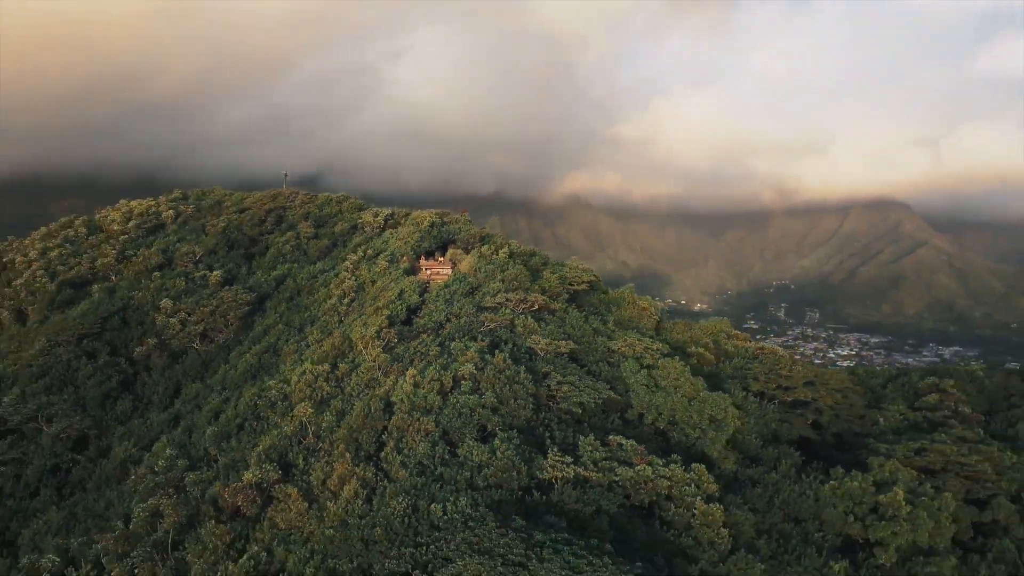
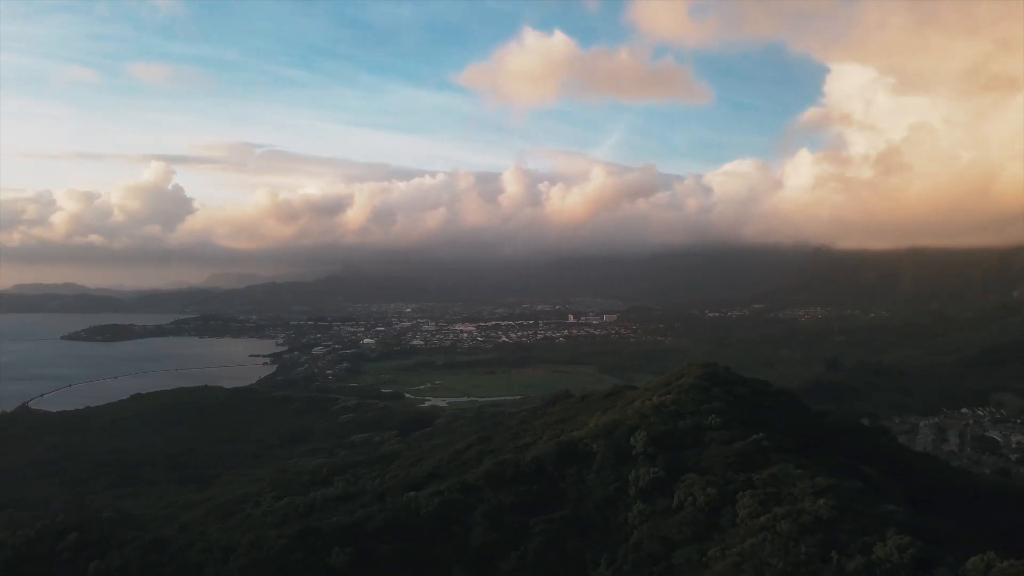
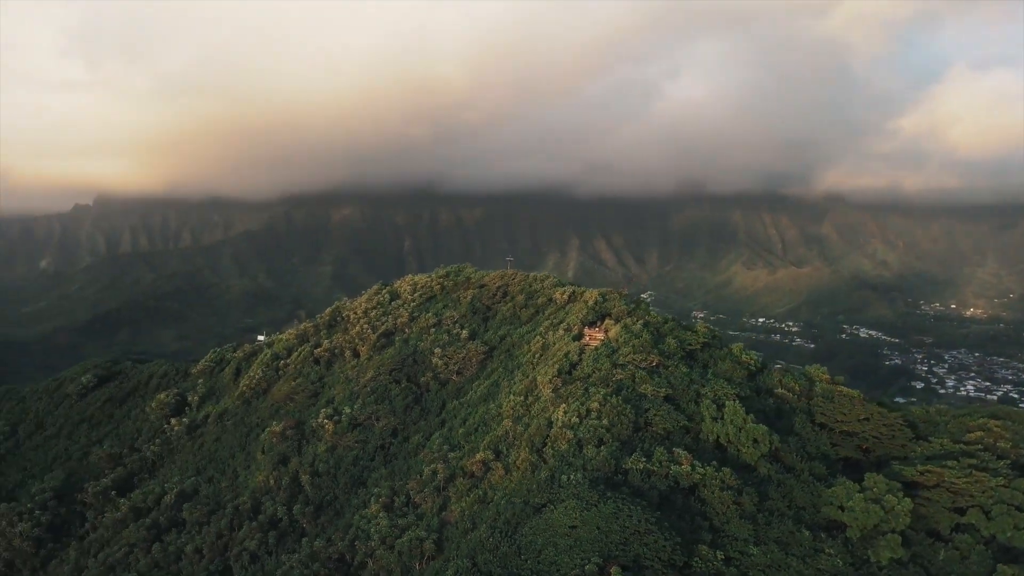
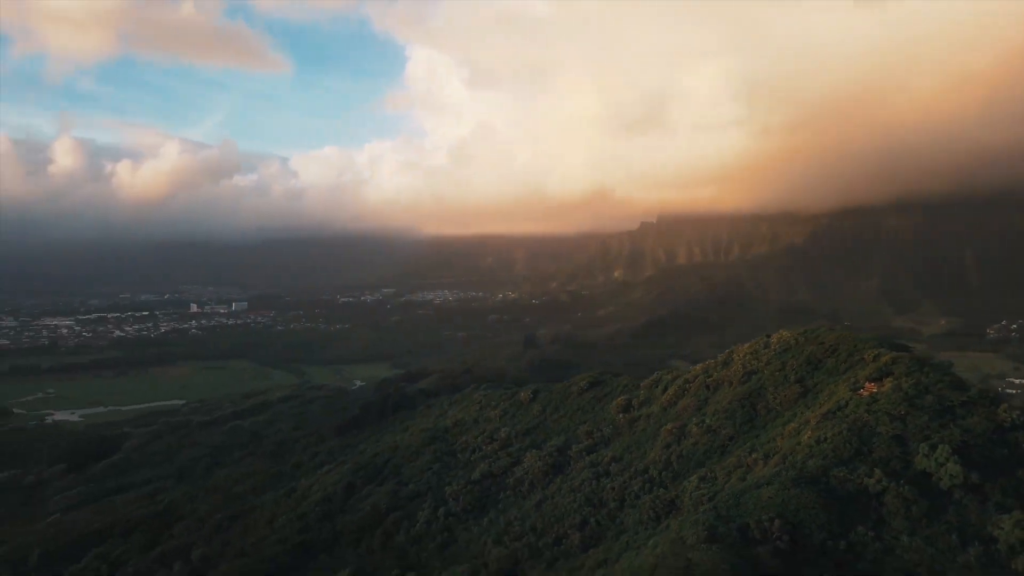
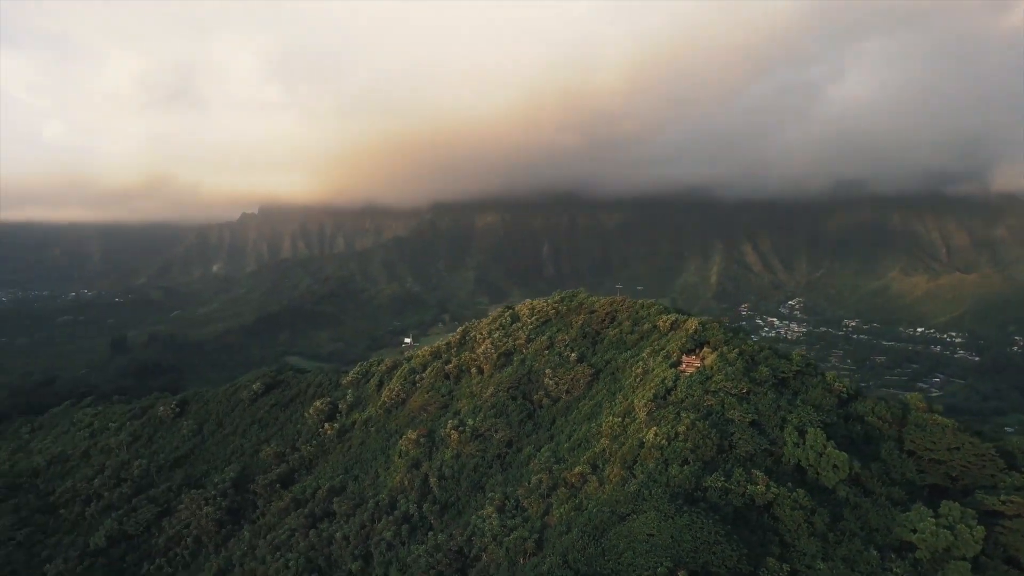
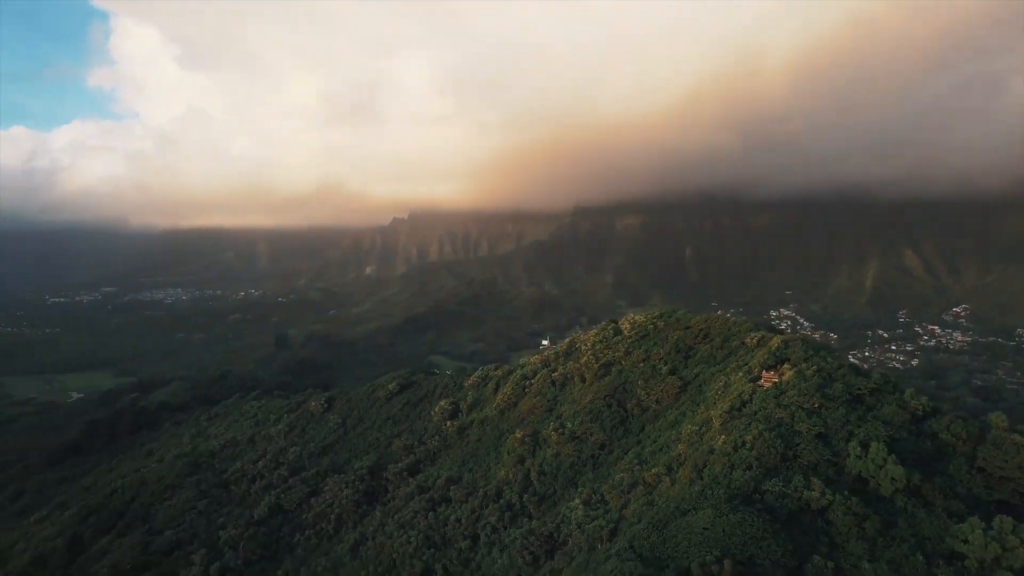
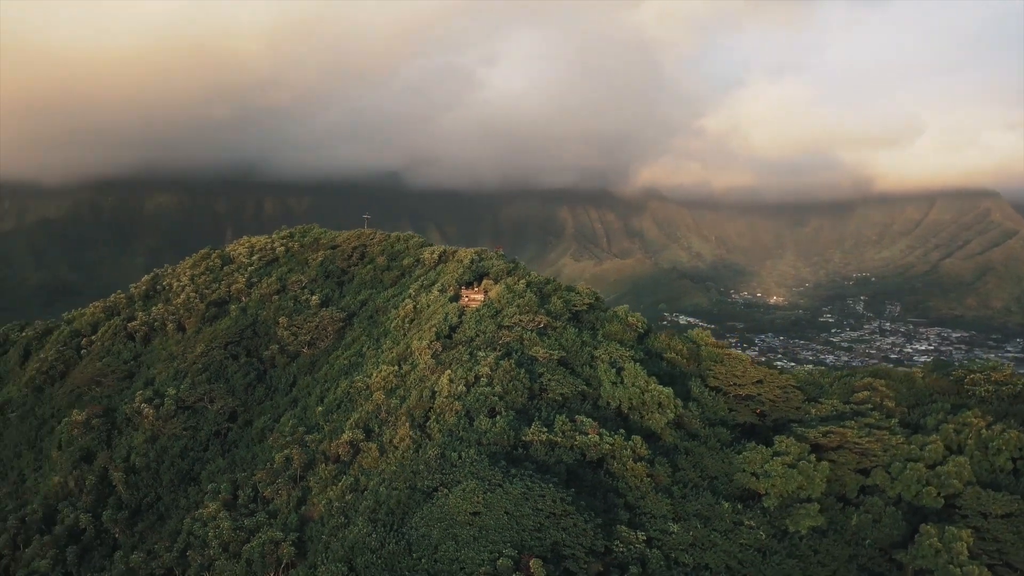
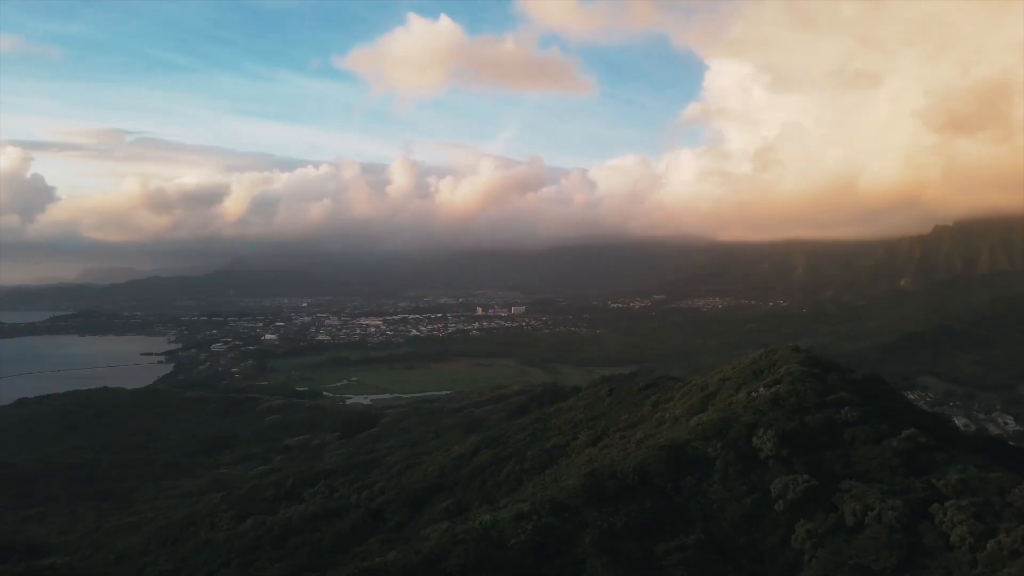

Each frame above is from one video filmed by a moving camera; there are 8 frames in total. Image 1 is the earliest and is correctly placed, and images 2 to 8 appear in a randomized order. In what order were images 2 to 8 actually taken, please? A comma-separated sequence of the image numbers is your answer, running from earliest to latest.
7, 3, 5, 6, 4, 8, 2
